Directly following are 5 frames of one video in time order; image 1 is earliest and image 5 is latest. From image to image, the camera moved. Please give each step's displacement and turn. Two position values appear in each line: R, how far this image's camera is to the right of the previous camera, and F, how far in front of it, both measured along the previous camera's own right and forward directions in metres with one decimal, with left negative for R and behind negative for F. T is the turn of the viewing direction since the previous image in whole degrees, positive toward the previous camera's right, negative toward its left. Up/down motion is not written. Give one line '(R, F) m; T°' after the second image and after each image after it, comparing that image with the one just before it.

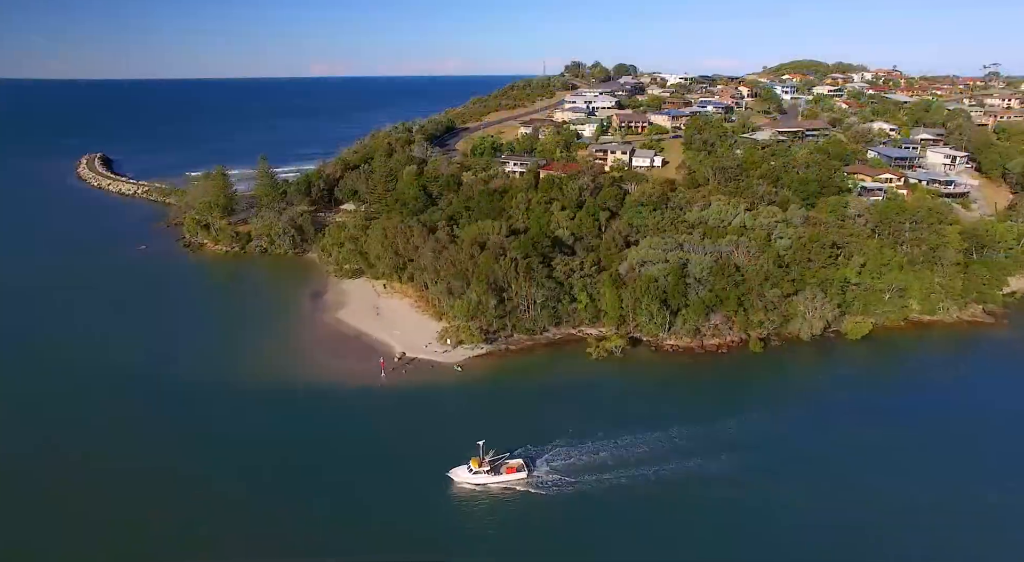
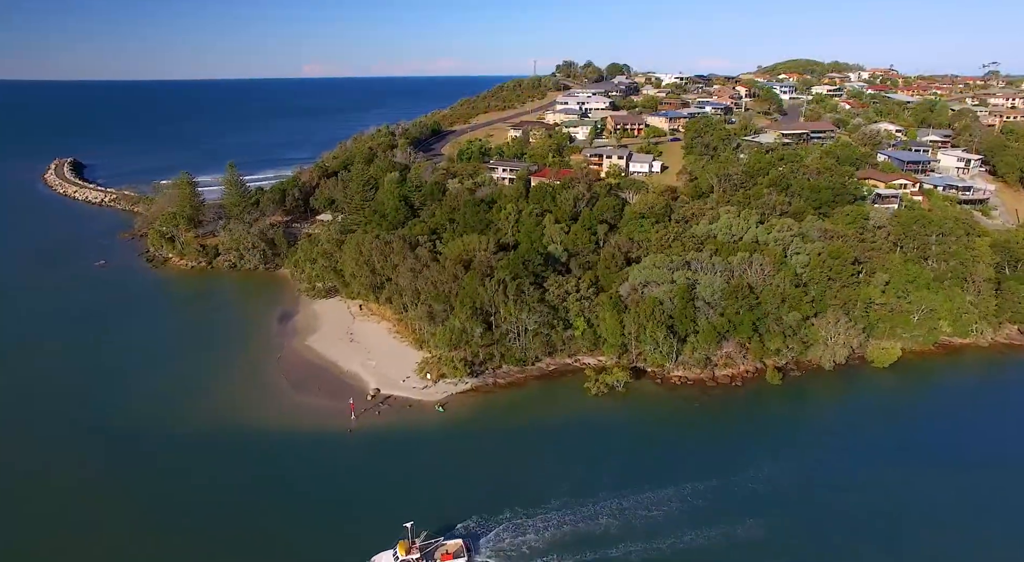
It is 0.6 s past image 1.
(+0.3, +5.4) m; +1°
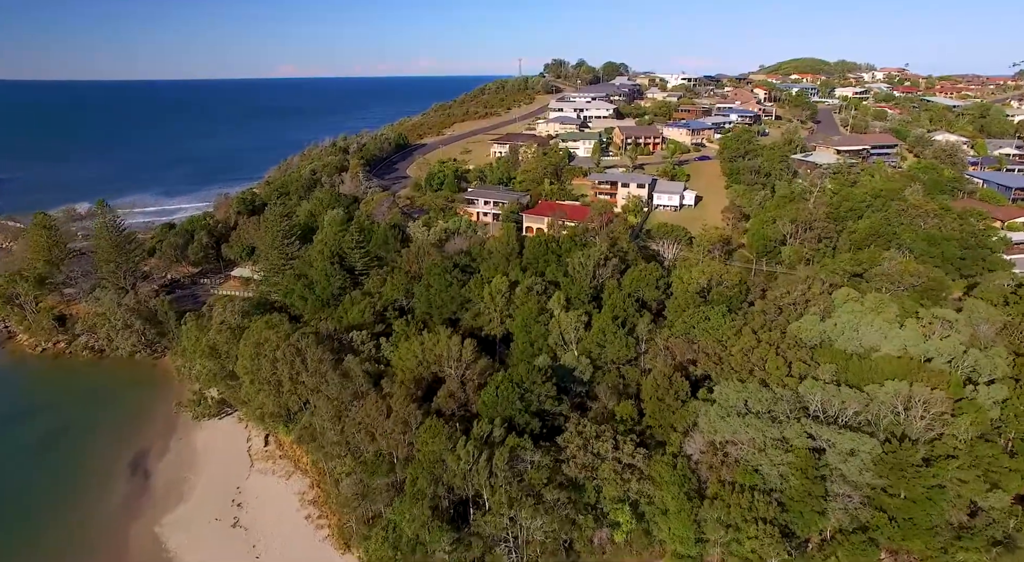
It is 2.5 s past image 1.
(-0.2, +19.7) m; +2°
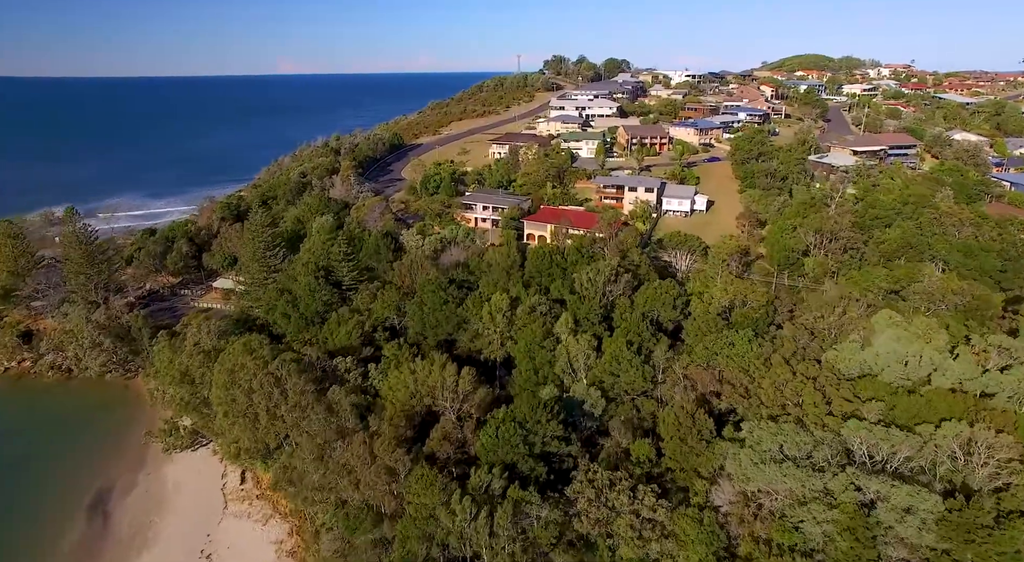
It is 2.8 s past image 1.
(-0.2, +3.4) m; 0°
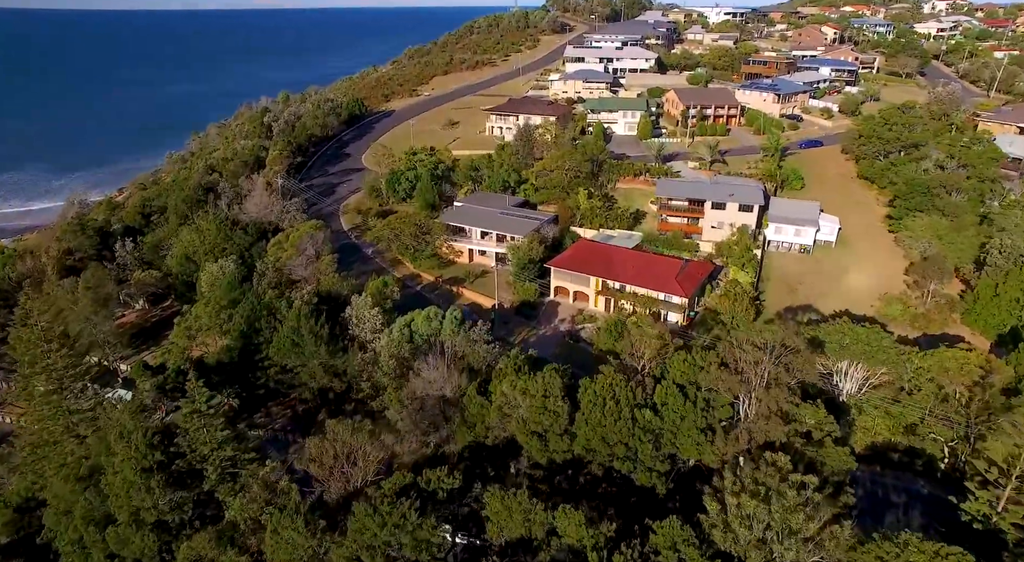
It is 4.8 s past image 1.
(-1.5, +21.0) m; +1°
